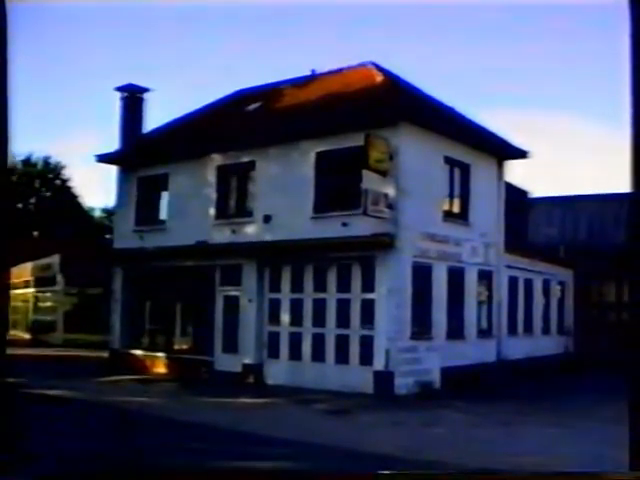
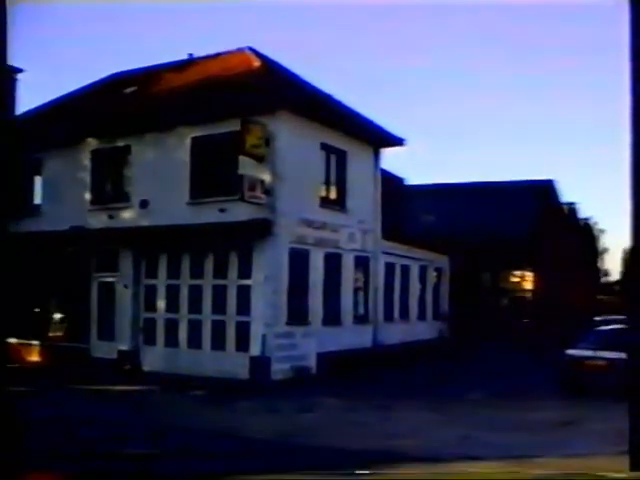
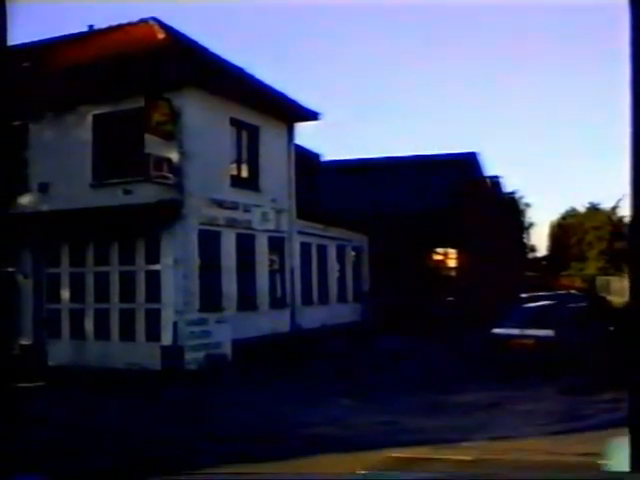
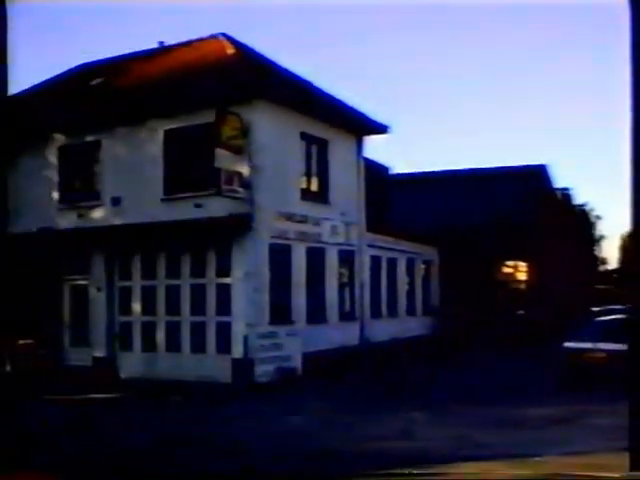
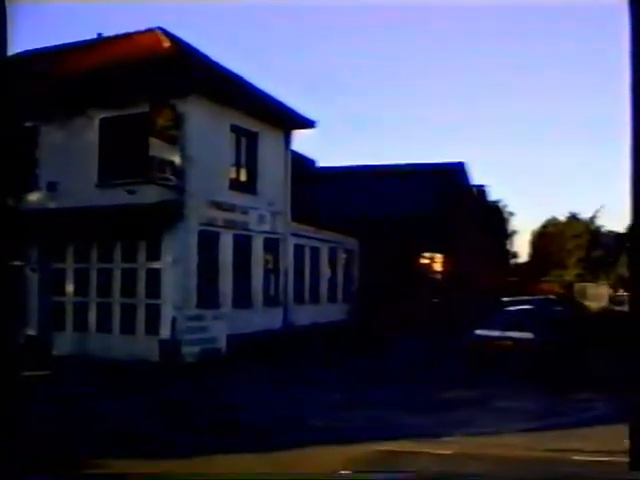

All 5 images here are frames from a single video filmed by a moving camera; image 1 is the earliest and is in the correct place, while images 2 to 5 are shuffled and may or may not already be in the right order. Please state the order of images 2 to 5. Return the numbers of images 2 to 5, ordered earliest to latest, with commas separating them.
2, 5, 3, 4
